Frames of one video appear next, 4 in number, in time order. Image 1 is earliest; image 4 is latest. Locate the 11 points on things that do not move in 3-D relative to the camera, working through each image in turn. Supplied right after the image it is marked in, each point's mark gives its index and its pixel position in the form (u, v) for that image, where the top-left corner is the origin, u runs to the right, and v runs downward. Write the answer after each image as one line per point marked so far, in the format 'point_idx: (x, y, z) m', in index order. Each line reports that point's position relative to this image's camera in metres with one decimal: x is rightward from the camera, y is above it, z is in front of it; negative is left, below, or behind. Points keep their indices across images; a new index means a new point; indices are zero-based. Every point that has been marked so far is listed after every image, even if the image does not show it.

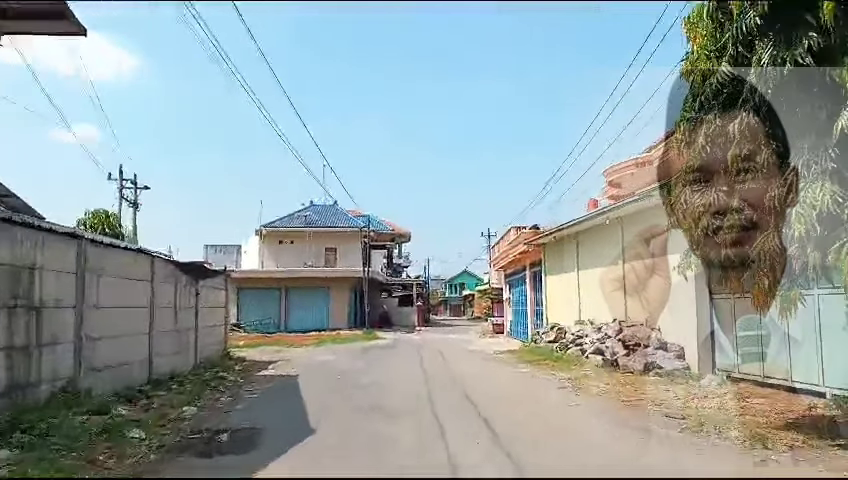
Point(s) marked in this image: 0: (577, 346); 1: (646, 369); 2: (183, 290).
0: (+3.0, -2.0, +12.9) m
1: (+3.3, -1.9, +10.0) m
2: (-3.9, -0.8, +10.9) m
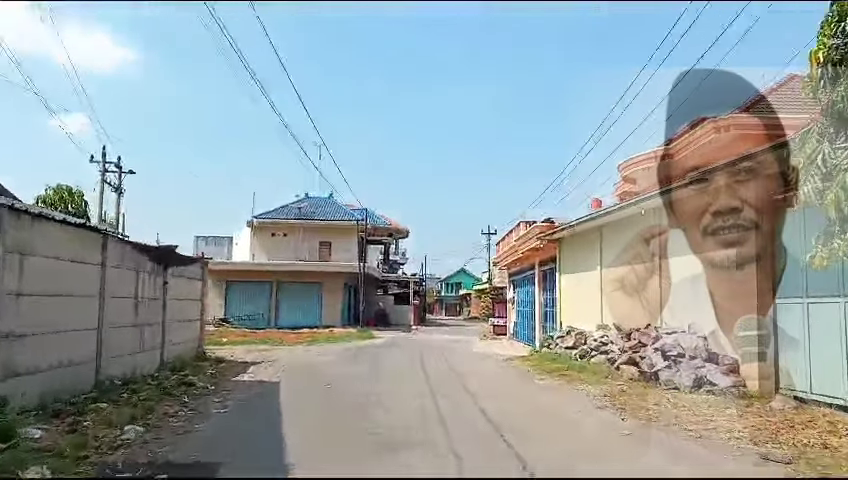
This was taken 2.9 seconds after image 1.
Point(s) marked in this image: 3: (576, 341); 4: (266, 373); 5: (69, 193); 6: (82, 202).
0: (+3.0, -1.9, +11.3) m
1: (+3.4, -1.8, +8.4) m
2: (-3.8, -0.5, +9.2) m
3: (+3.0, -2.0, +13.1) m
4: (-2.6, -2.1, +10.8) m
5: (-7.0, +0.9, +13.2) m
6: (-7.0, +0.8, +13.8) m
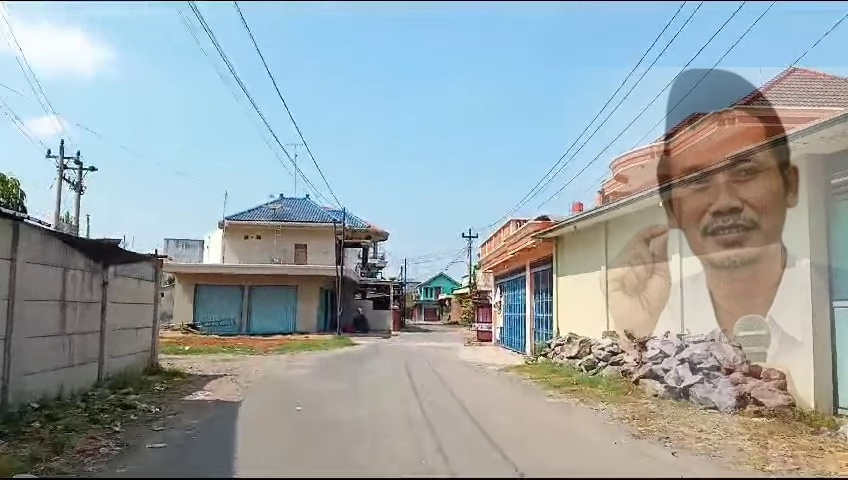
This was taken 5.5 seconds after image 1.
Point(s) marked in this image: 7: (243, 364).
0: (+2.8, -1.9, +9.9) m
1: (+3.3, -1.7, +7.1) m
2: (-3.9, -0.4, +7.6) m
3: (+2.7, -1.9, +11.7) m
4: (-2.7, -2.1, +9.2) m
5: (-7.2, +1.0, +11.5) m
6: (-7.3, +0.8, +12.1) m
7: (-3.6, -2.5, +13.4) m
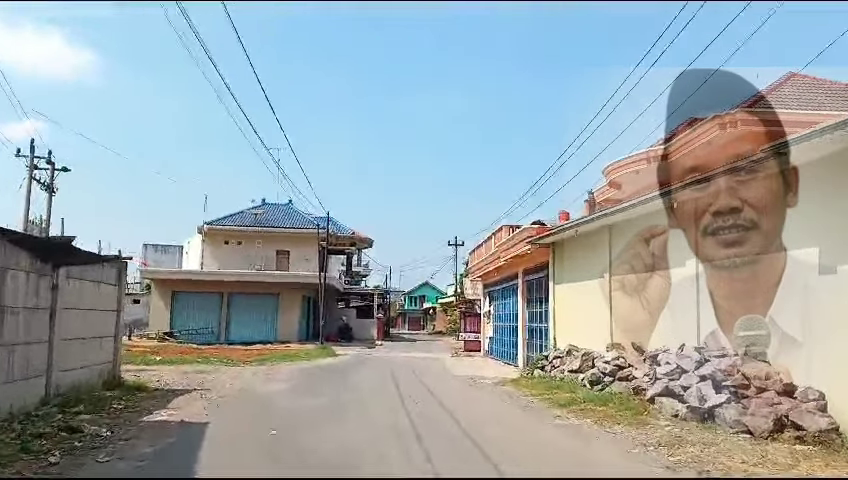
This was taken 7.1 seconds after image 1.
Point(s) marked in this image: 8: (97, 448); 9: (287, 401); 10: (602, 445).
0: (+2.7, -1.9, +9.1) m
1: (+3.3, -1.8, +6.2) m
2: (-4.0, -0.4, +6.7) m
3: (+2.6, -2.0, +10.9) m
4: (-2.8, -2.1, +8.2) m
5: (-7.3, +1.0, +10.4) m
6: (-7.4, +0.8, +11.0) m
7: (-3.8, -2.5, +12.4) m
8: (-2.6, -1.7, +5.5) m
9: (-1.9, -2.3, +9.4) m
10: (+1.7, -2.0, +6.3) m
